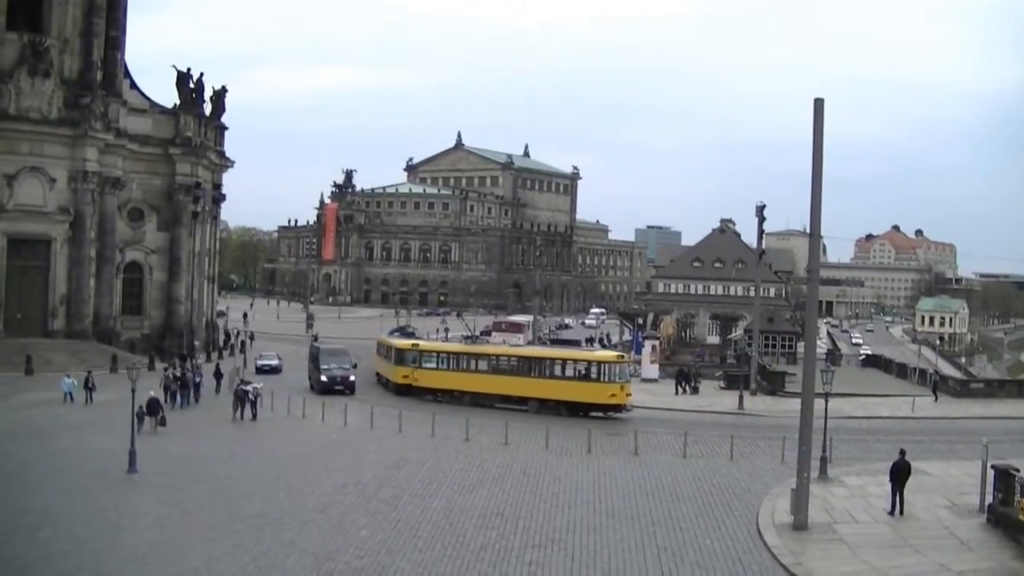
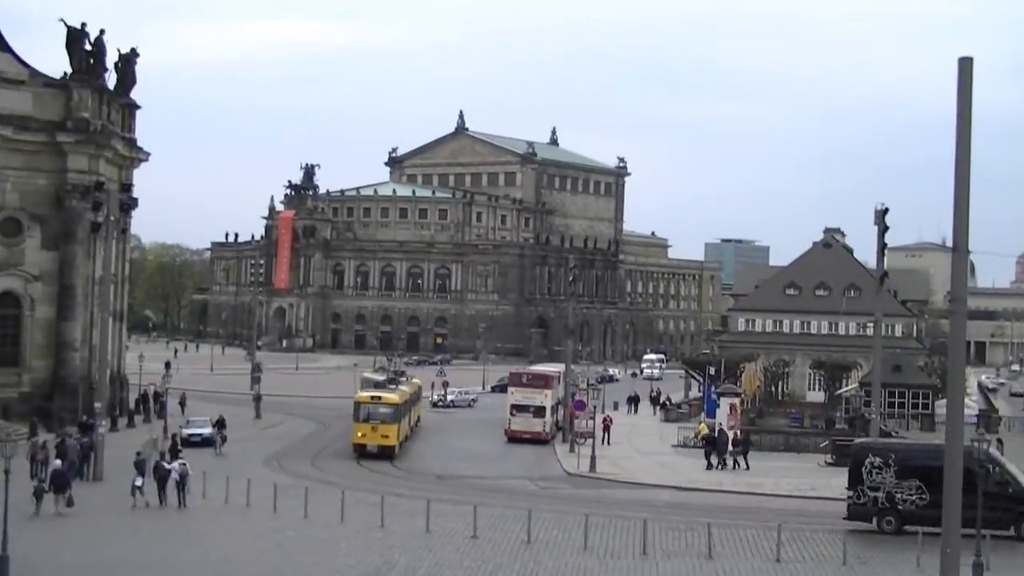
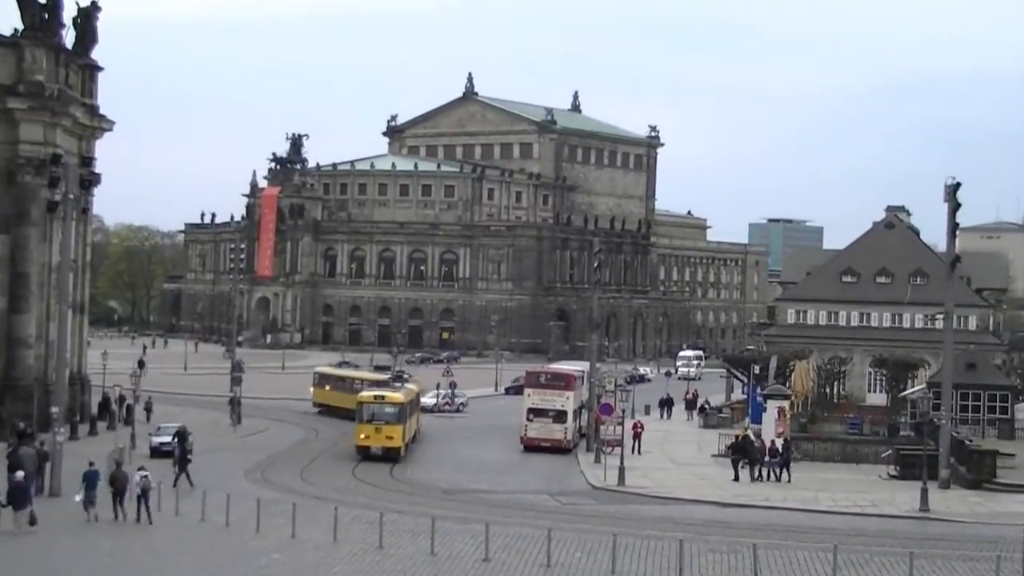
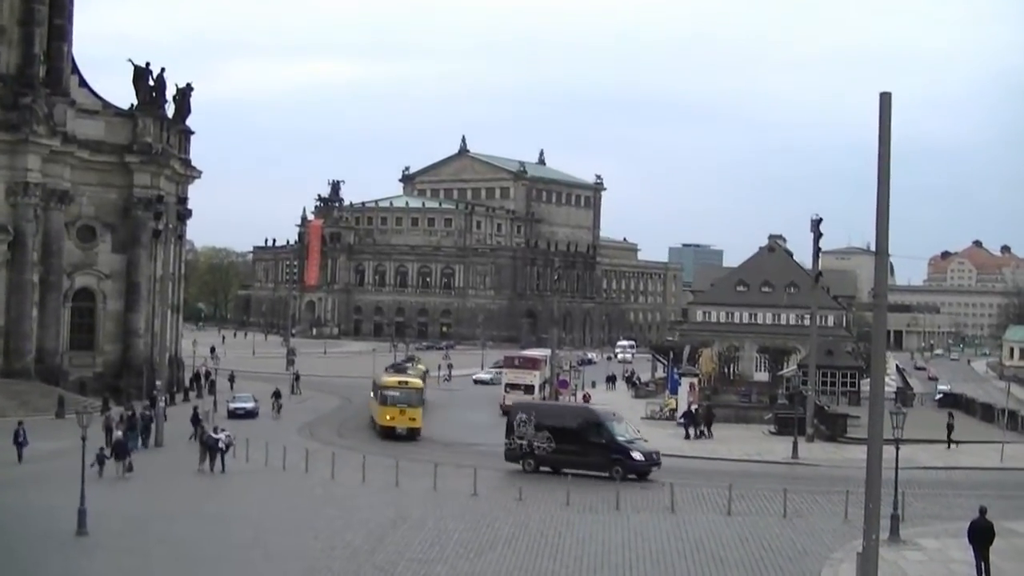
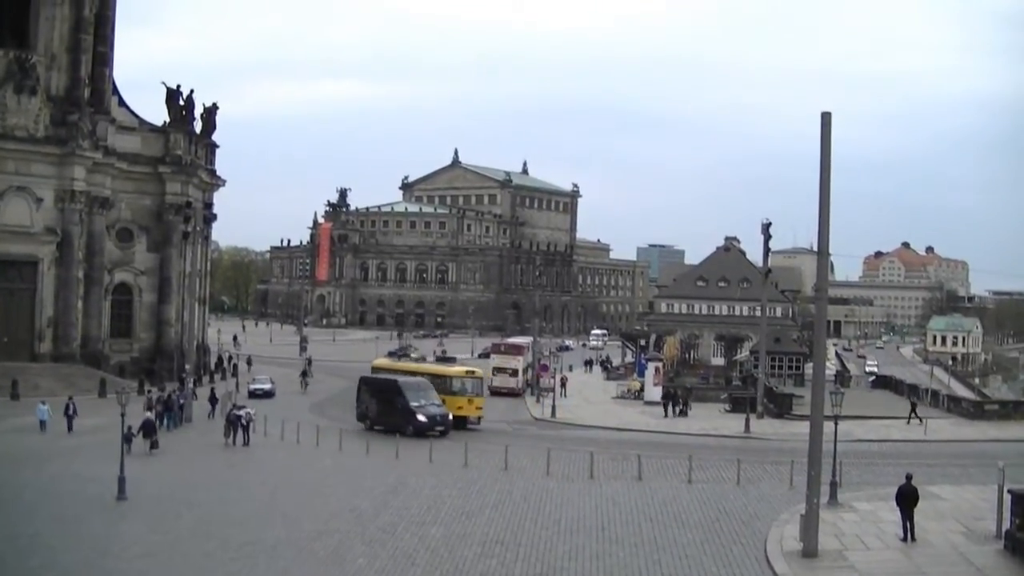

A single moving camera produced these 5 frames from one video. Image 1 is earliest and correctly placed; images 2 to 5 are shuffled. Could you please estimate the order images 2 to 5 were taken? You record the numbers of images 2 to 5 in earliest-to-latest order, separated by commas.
5, 4, 2, 3
